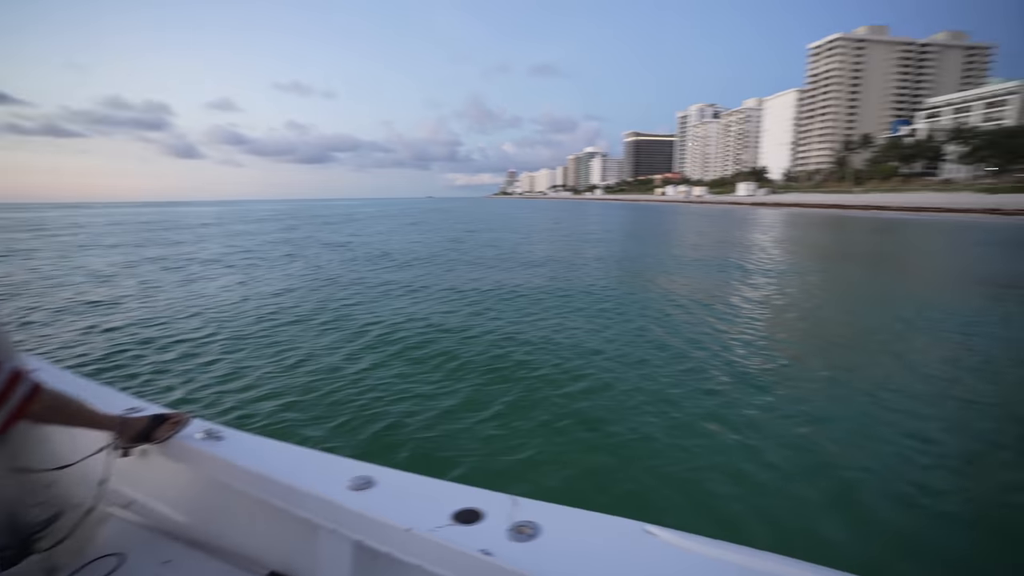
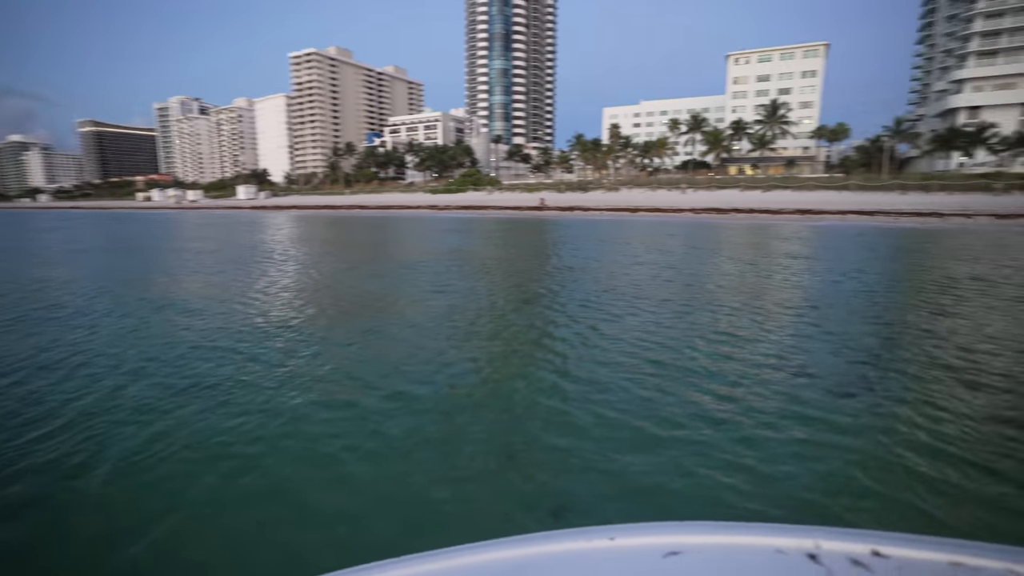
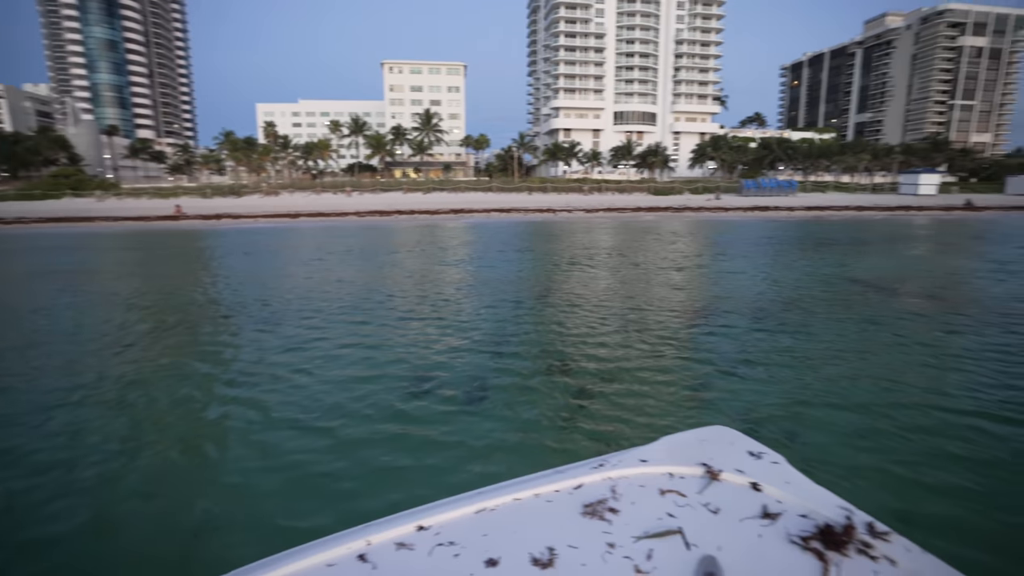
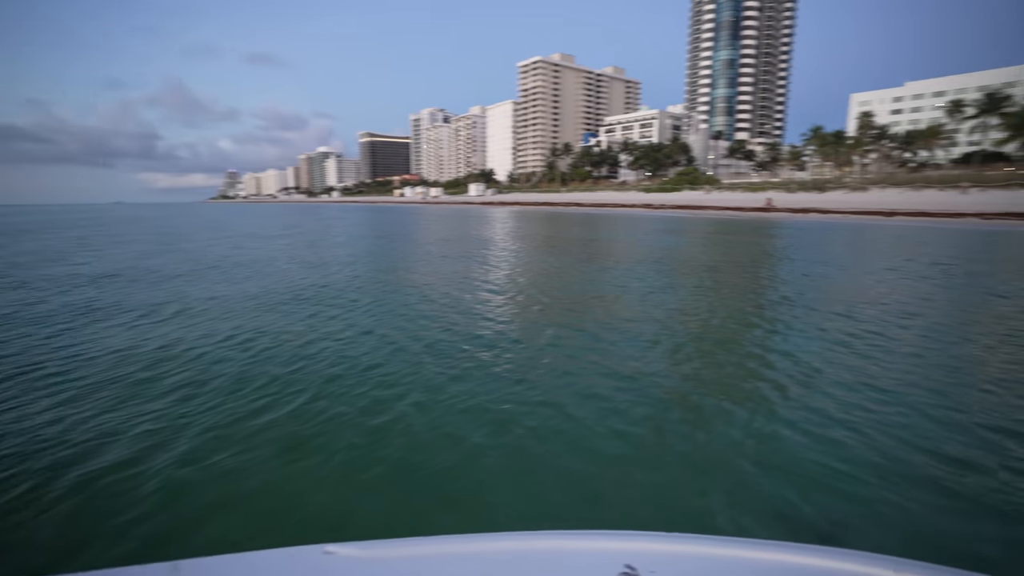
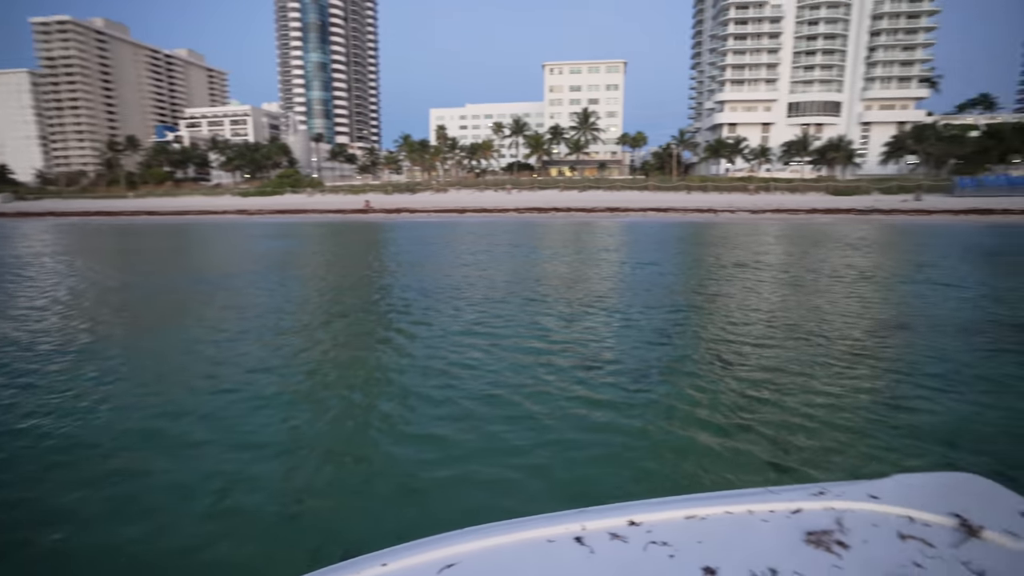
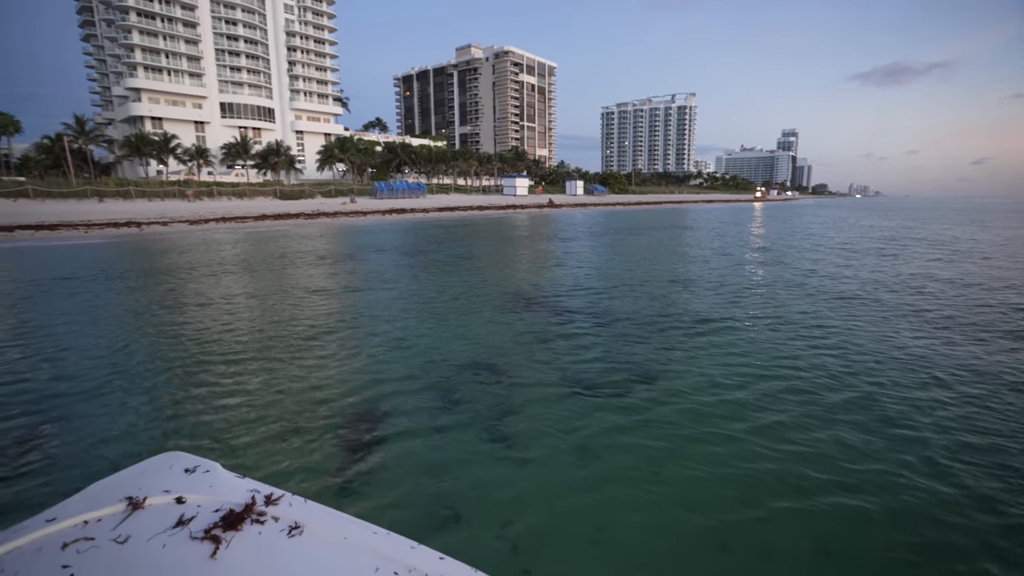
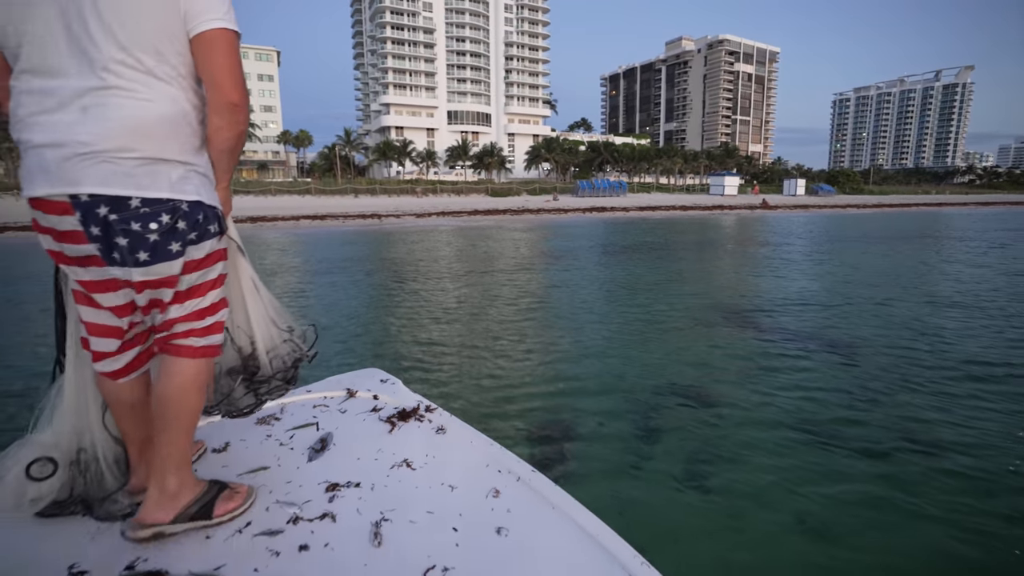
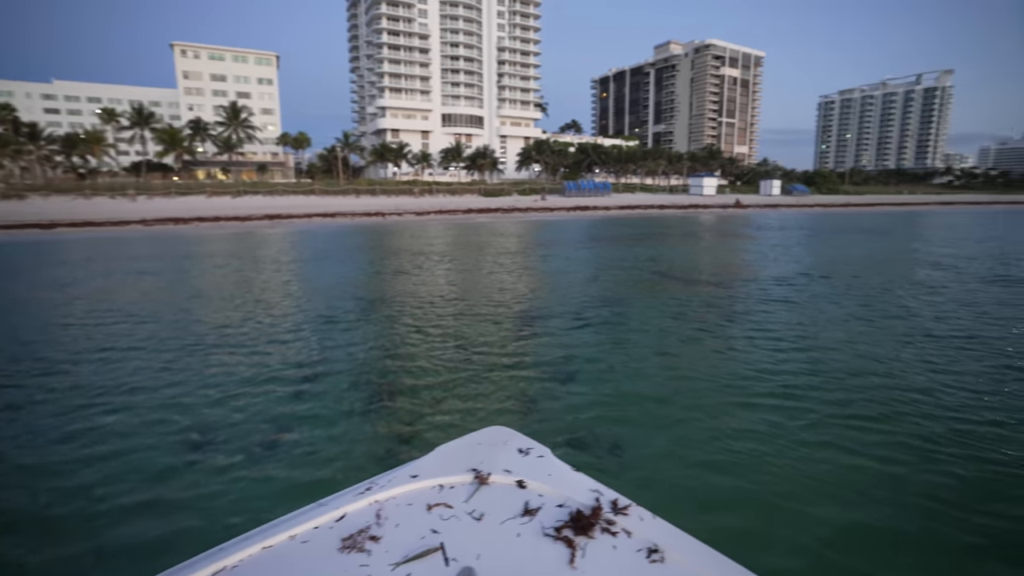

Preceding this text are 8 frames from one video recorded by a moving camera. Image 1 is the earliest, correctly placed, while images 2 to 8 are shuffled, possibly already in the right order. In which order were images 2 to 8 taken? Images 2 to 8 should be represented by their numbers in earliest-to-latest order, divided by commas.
4, 2, 5, 3, 8, 6, 7
